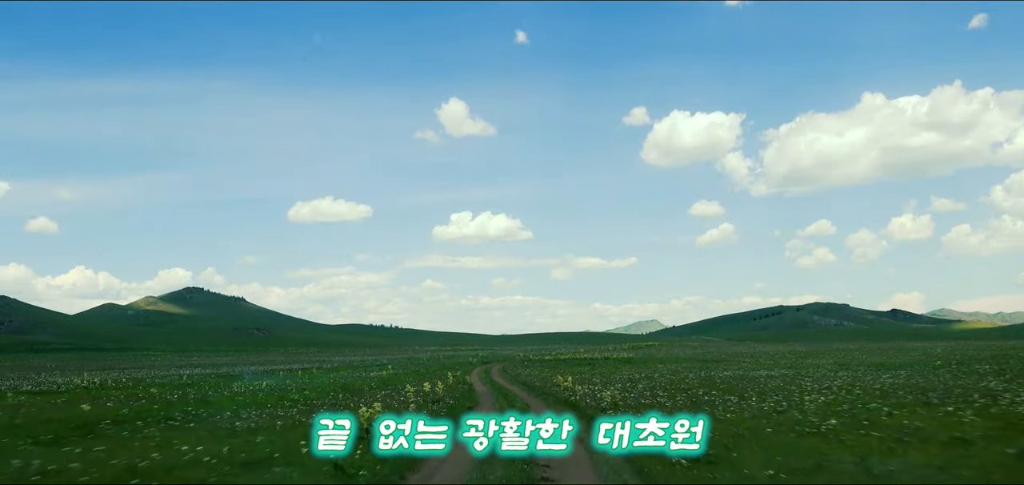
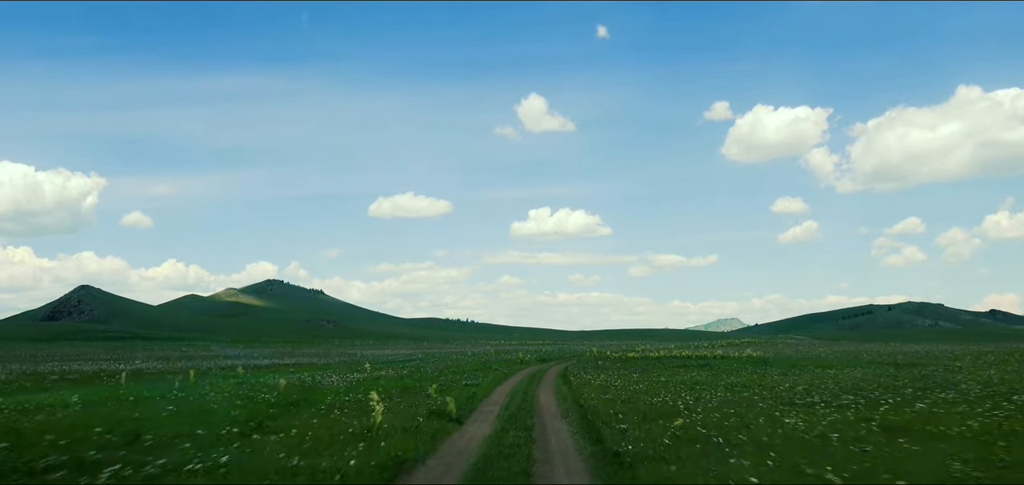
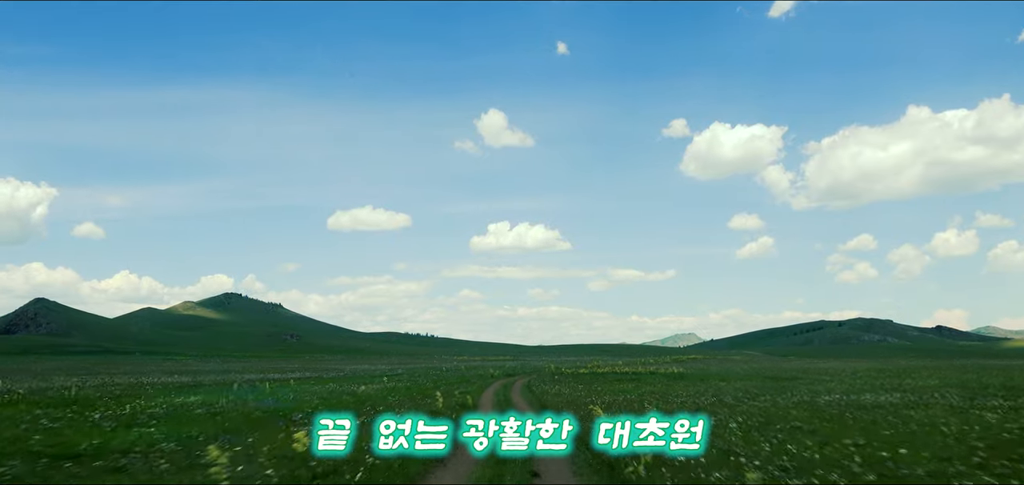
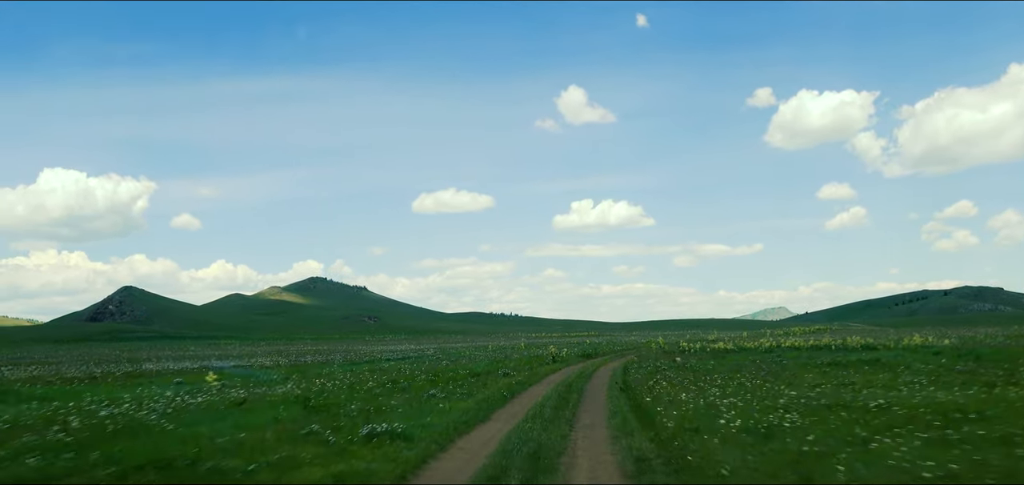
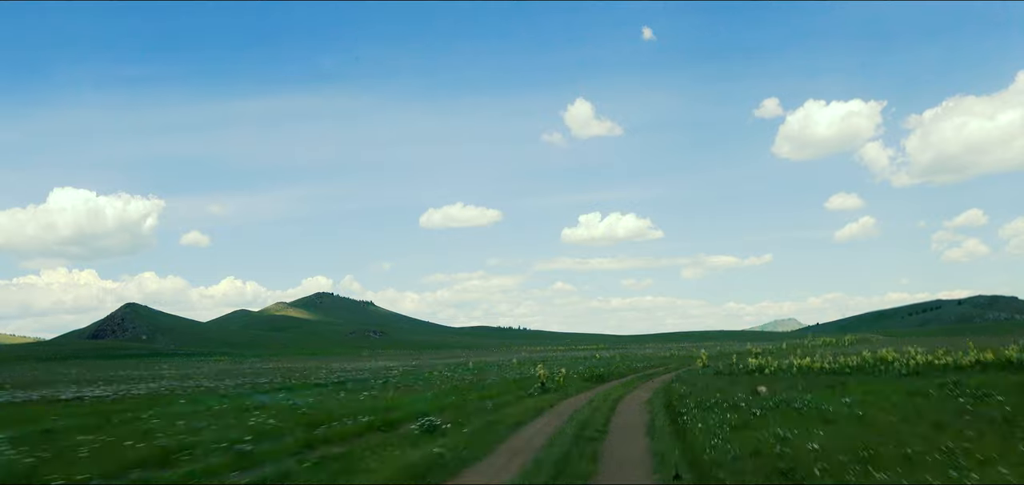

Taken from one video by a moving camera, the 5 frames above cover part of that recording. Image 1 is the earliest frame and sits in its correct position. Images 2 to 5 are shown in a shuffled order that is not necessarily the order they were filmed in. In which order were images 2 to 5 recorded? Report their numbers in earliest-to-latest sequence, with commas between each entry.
3, 2, 4, 5
